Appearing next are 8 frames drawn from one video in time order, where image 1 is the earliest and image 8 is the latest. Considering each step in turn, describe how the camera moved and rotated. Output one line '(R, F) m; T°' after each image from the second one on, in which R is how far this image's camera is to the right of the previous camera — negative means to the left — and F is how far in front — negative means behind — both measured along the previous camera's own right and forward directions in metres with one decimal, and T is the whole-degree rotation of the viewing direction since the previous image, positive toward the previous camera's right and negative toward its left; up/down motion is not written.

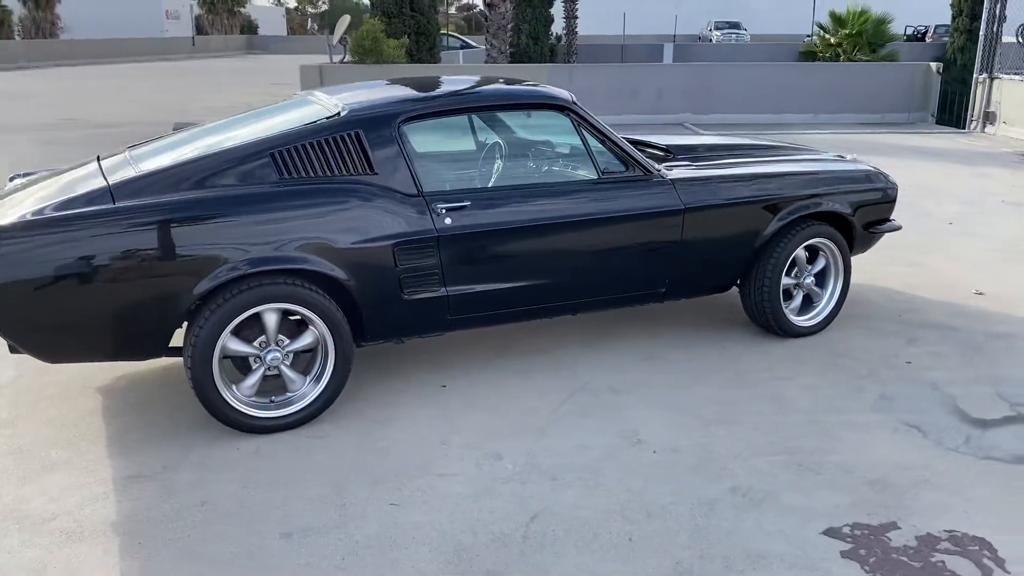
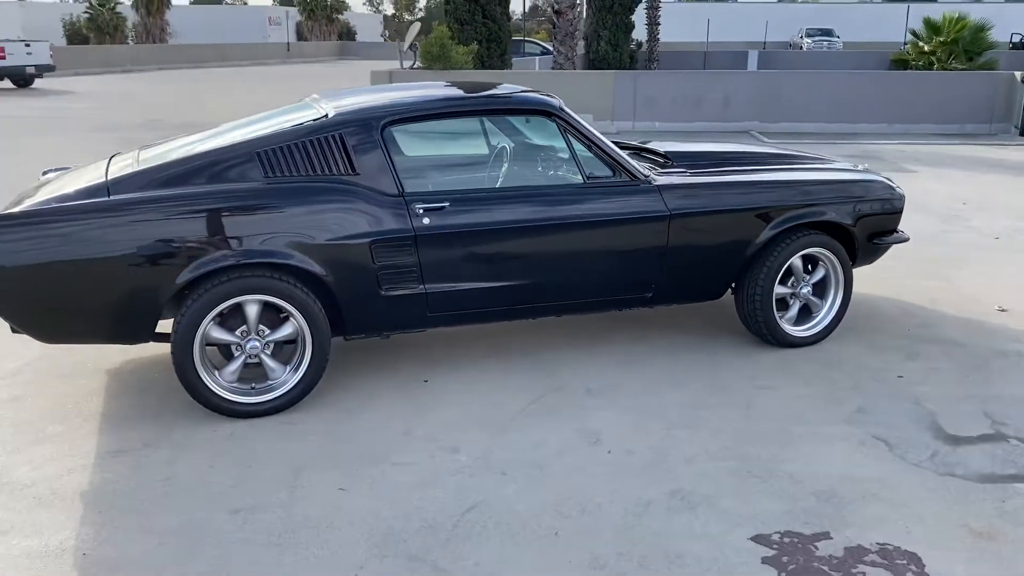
(+0.5, -0.1) m; -5°
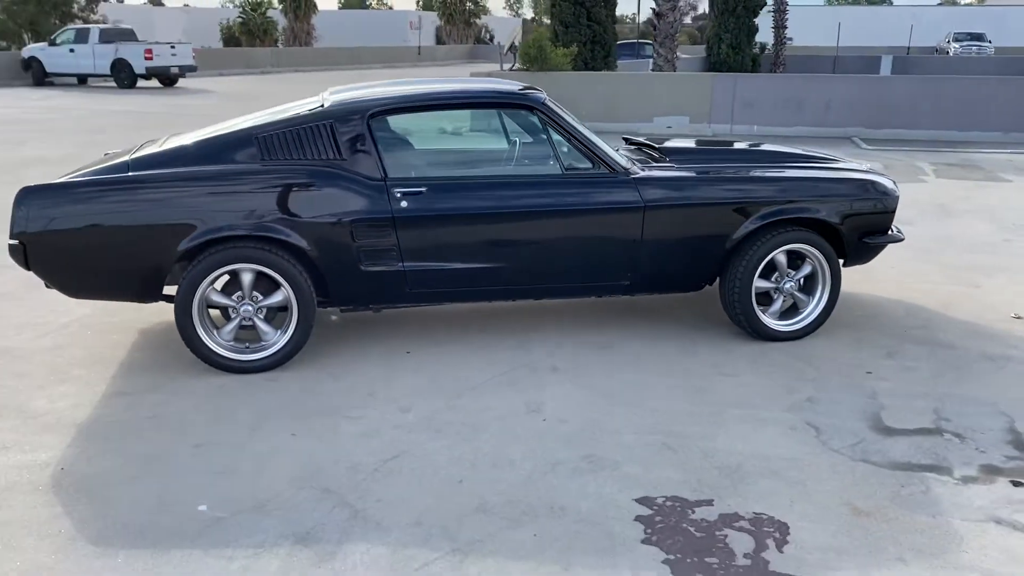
(+0.8, -0.3) m; -8°
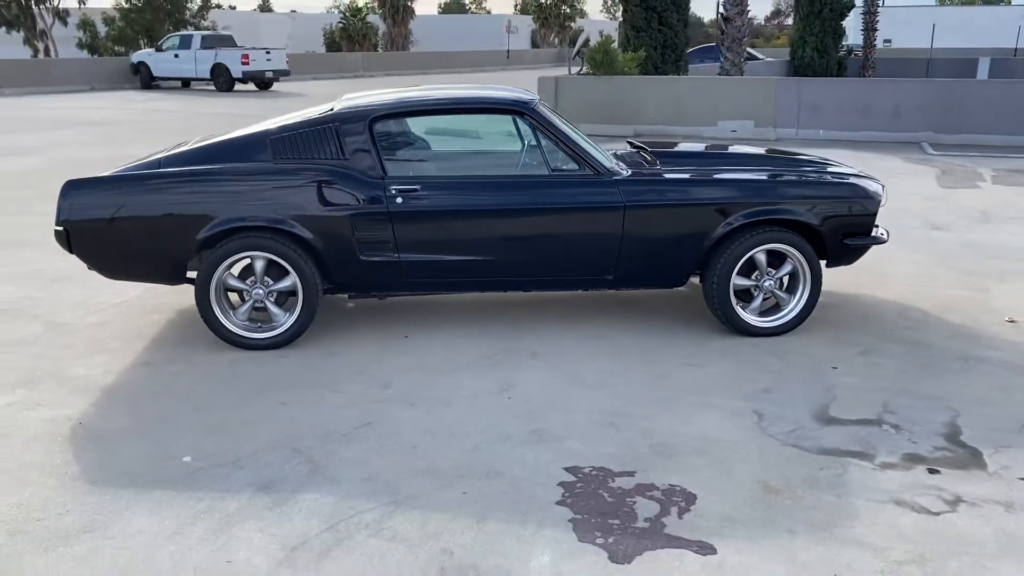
(+0.6, -0.4) m; -6°
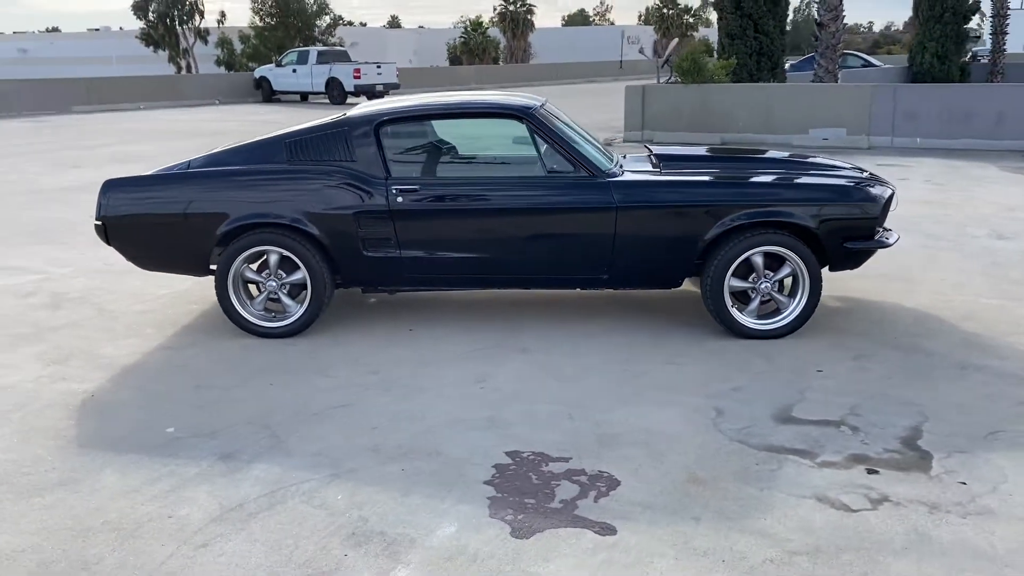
(+0.8, -0.1) m; -8°
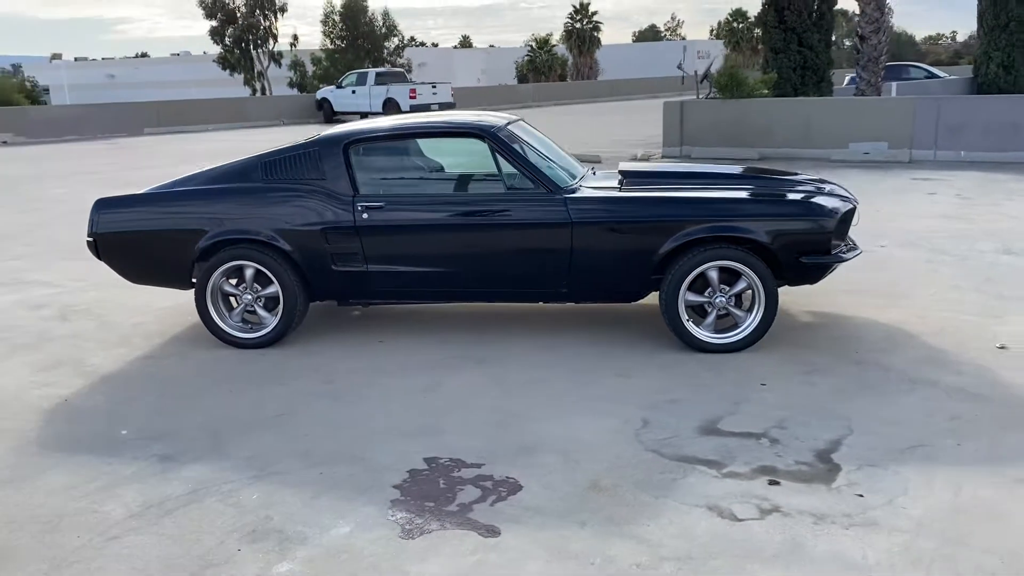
(+0.7, -0.1) m; -4°
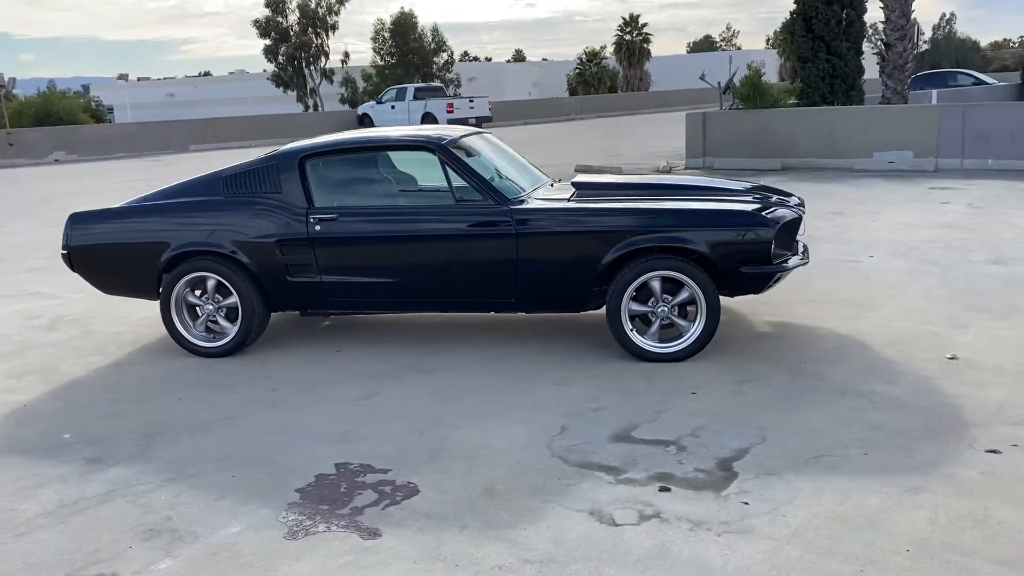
(+0.7, -0.1) m; -3°
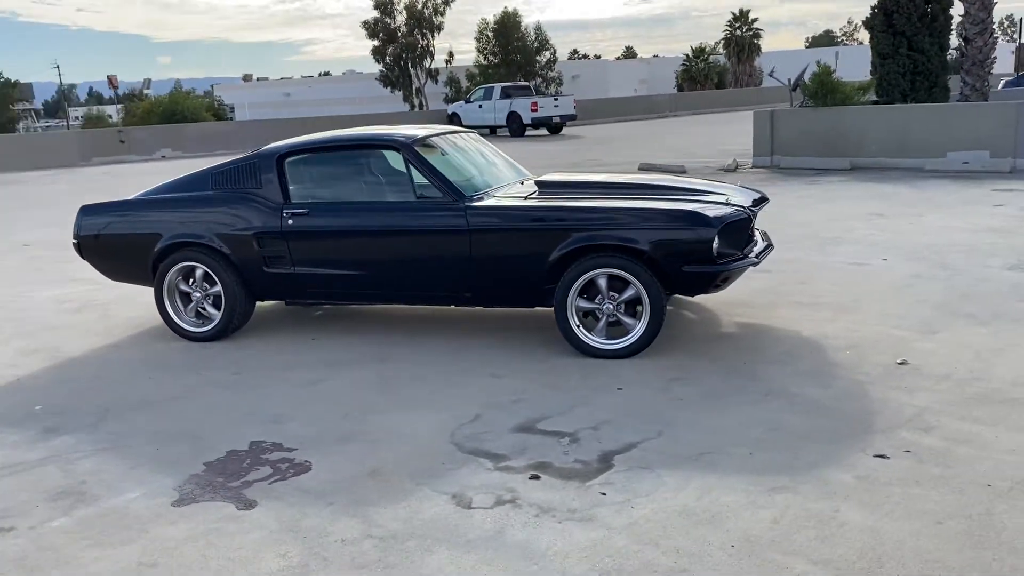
(+1.0, -0.1) m; -7°
